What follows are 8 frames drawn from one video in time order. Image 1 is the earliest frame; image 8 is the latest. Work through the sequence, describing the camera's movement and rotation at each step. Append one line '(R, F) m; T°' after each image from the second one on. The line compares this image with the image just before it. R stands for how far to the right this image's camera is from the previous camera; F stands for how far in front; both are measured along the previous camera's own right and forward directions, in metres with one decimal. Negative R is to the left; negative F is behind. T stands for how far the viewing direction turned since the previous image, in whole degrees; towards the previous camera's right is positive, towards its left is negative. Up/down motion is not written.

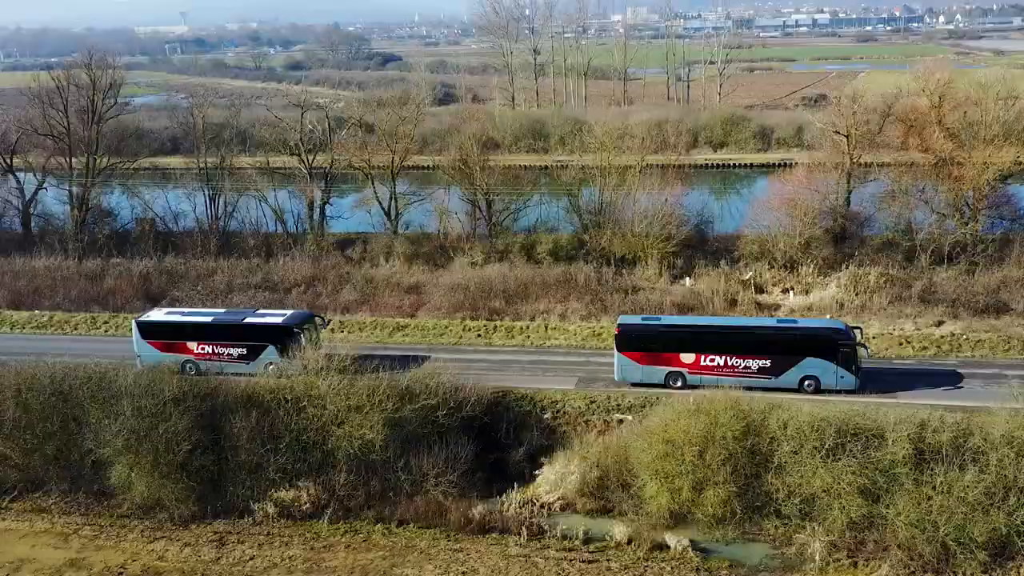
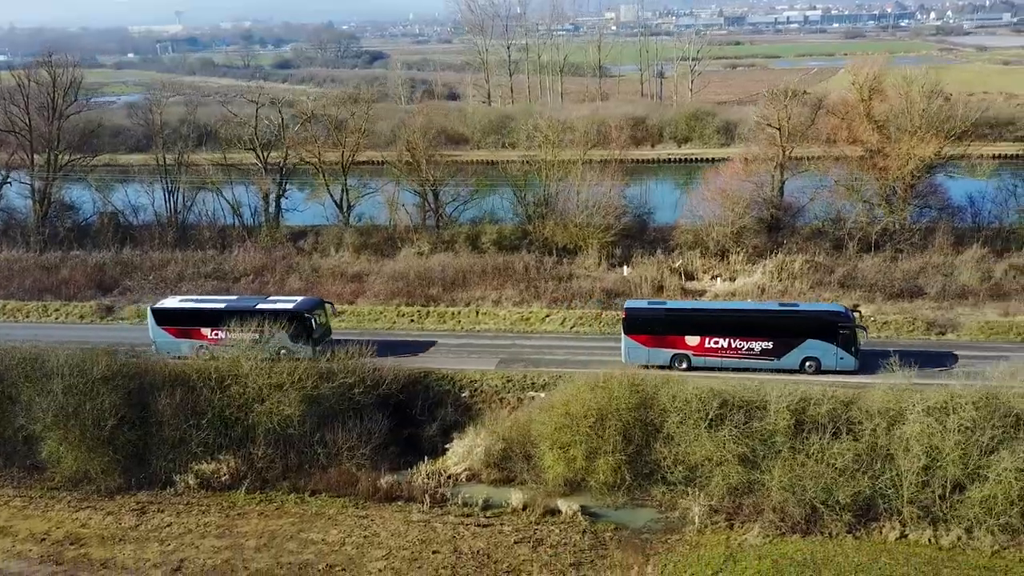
(+2.1, -1.2) m; 0°
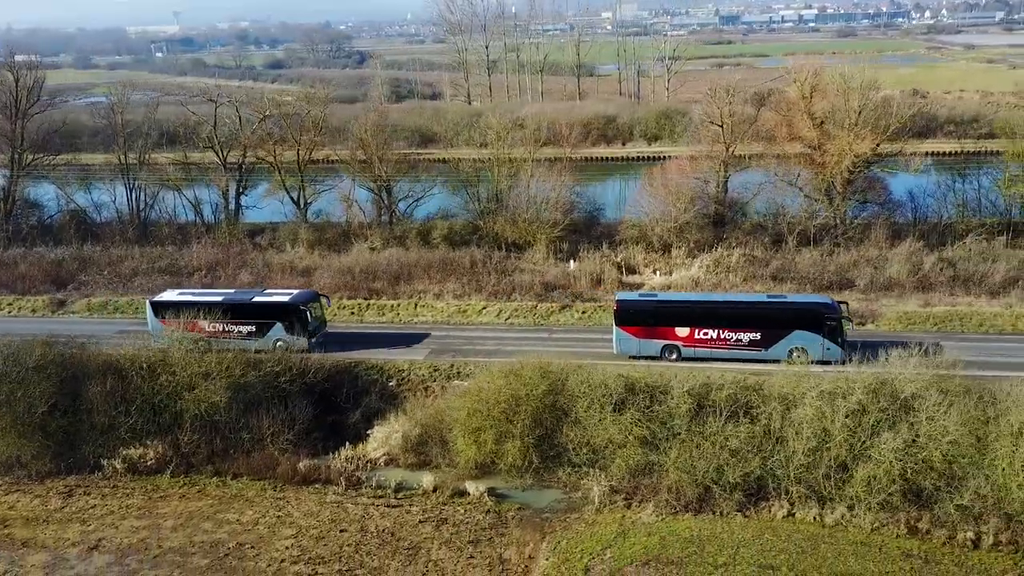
(+2.1, -0.9) m; 0°
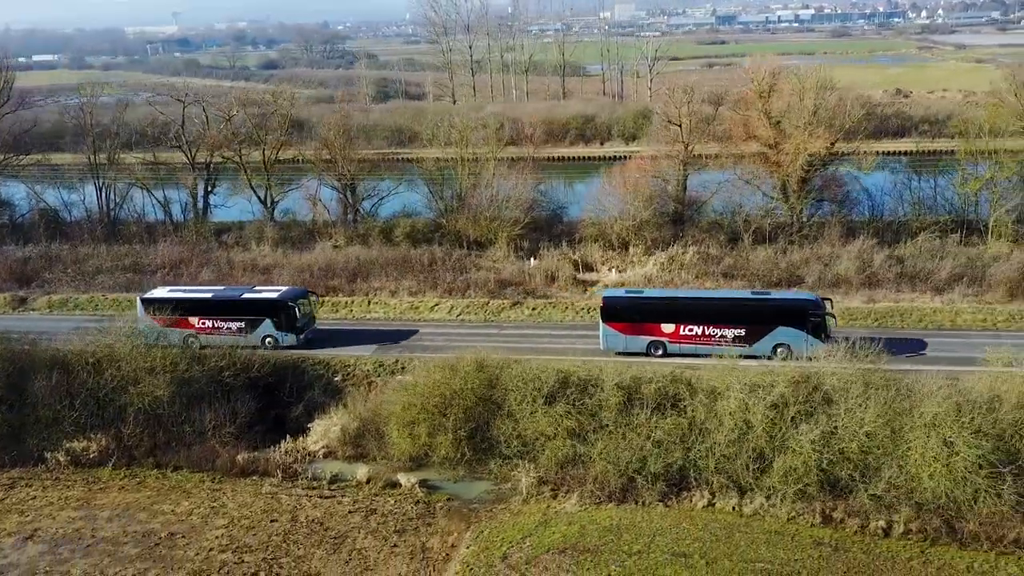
(+1.6, -0.5) m; 0°
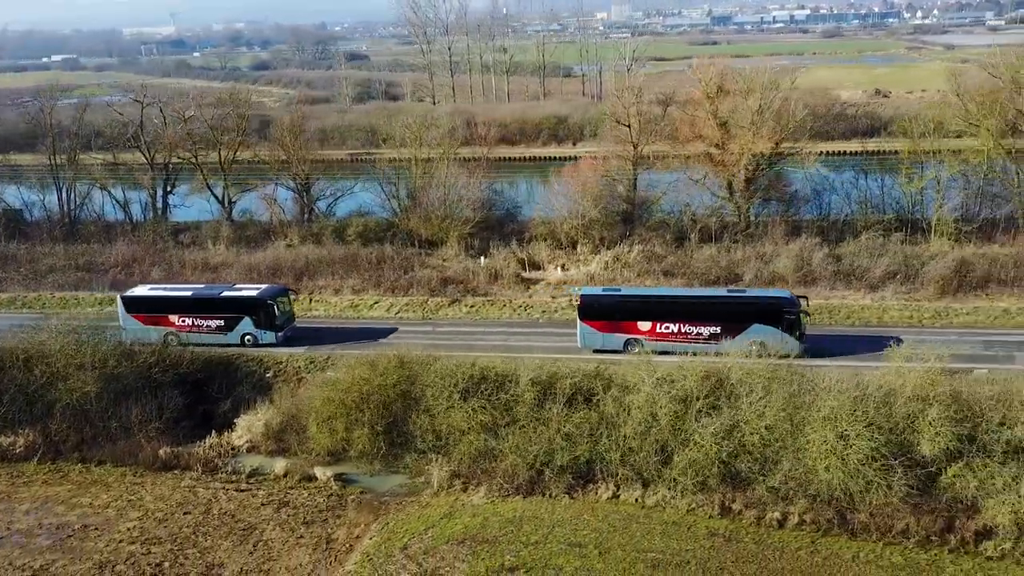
(+2.0, -0.4) m; 0°
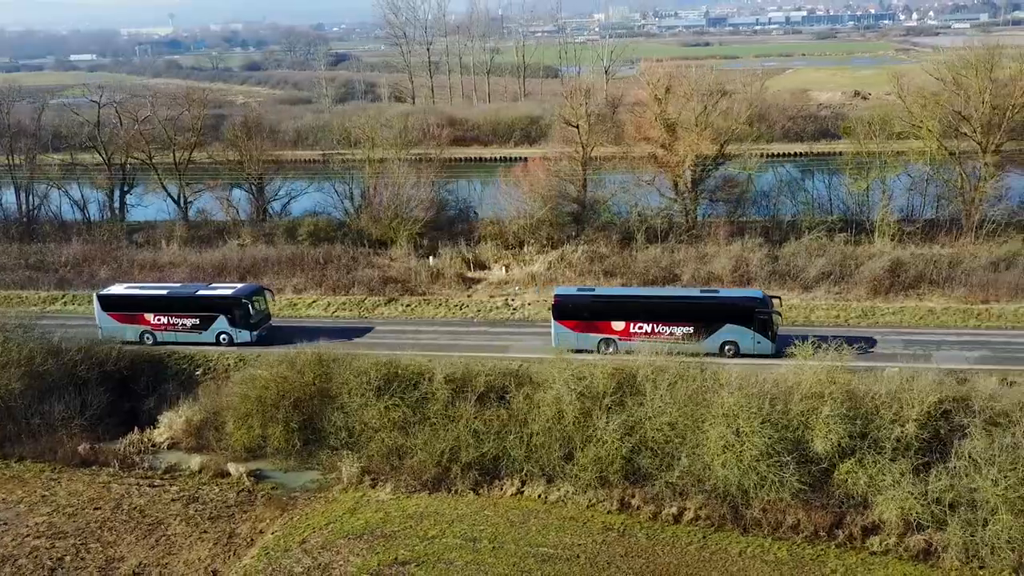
(+2.1, -0.3) m; 0°
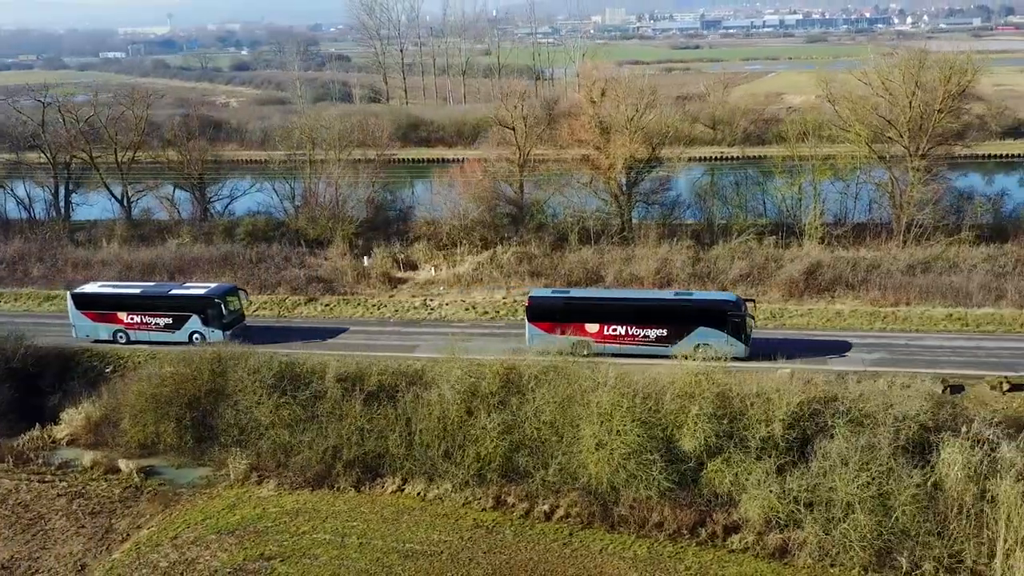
(+2.7, -0.3) m; 0°
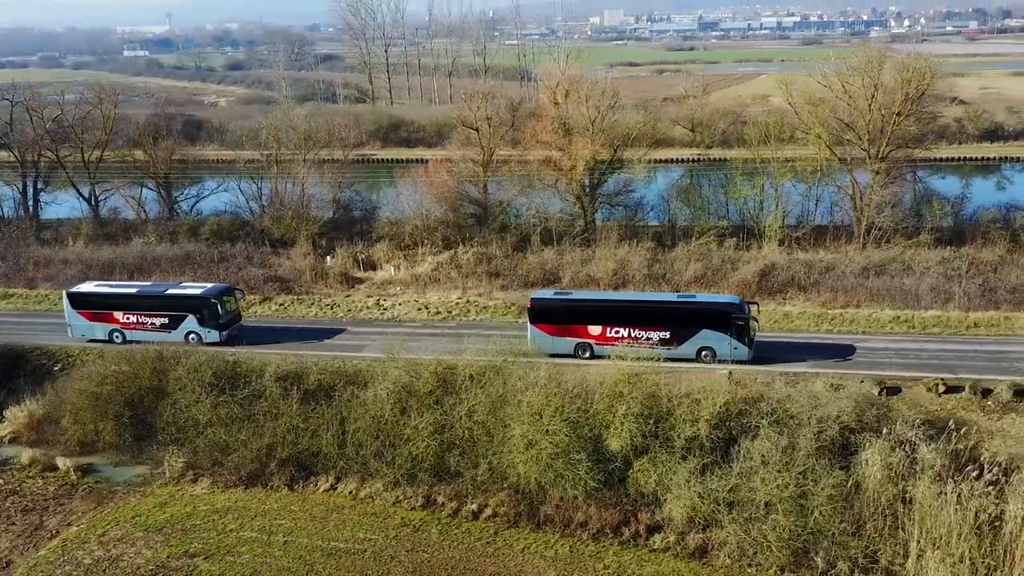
(+1.5, -0.1) m; 0°
